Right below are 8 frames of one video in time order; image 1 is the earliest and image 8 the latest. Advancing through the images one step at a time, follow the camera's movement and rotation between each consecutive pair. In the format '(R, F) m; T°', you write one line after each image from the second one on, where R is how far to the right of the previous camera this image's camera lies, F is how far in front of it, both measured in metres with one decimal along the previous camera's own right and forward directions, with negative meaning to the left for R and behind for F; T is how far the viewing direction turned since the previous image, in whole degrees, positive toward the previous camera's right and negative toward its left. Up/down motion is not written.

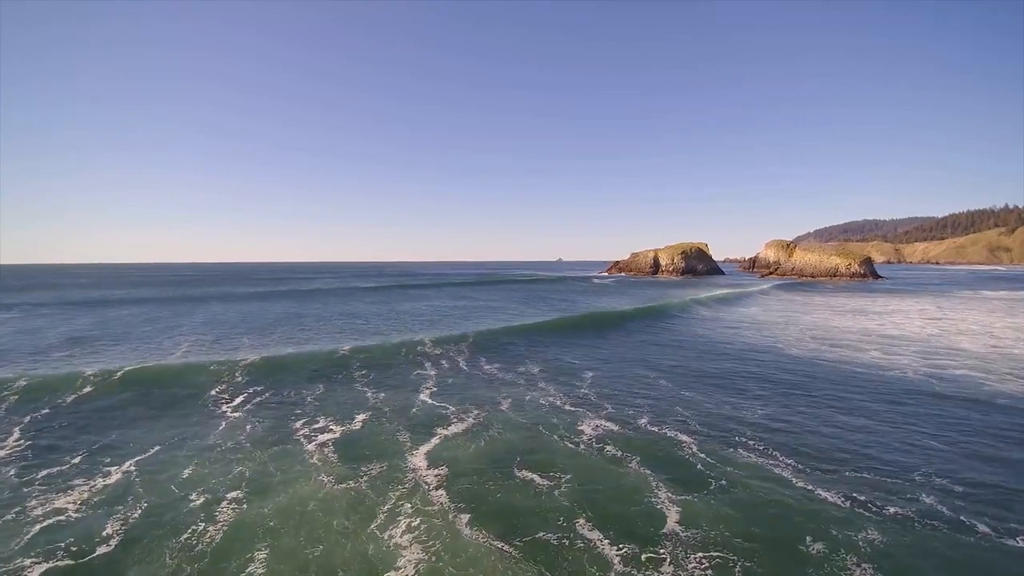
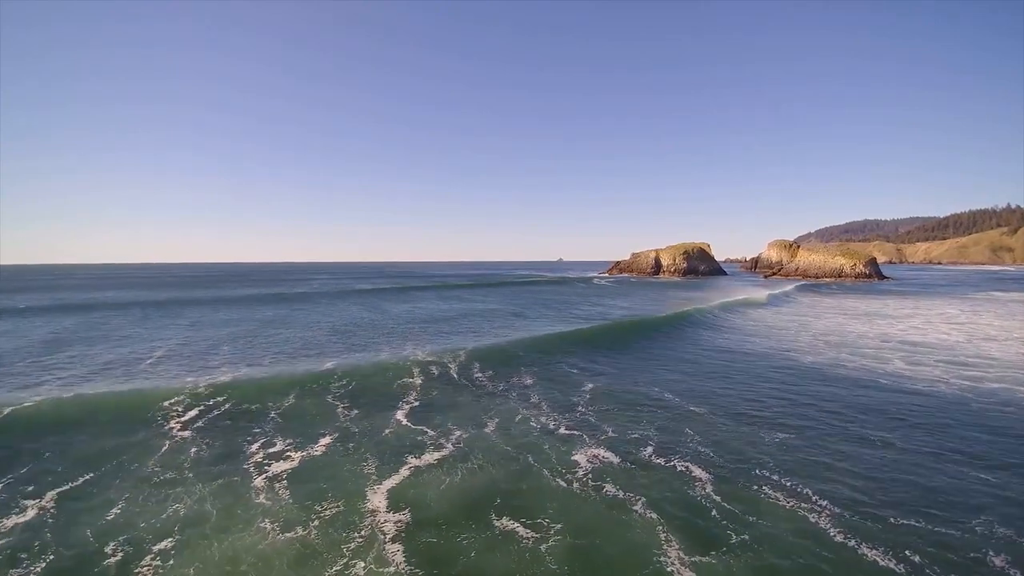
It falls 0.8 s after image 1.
(+0.4, +1.9) m; 0°
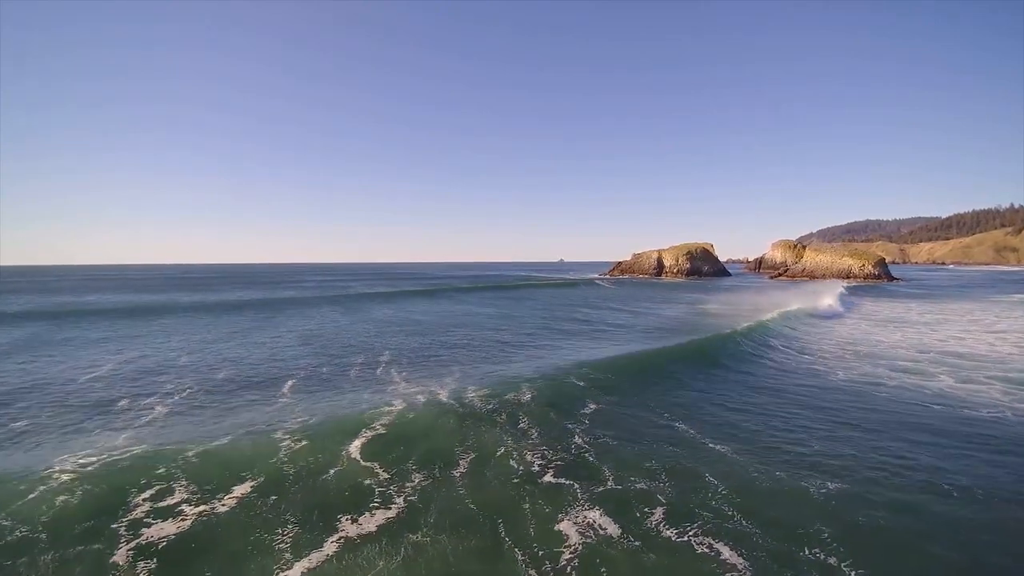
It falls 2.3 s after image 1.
(+0.7, +3.0) m; 0°
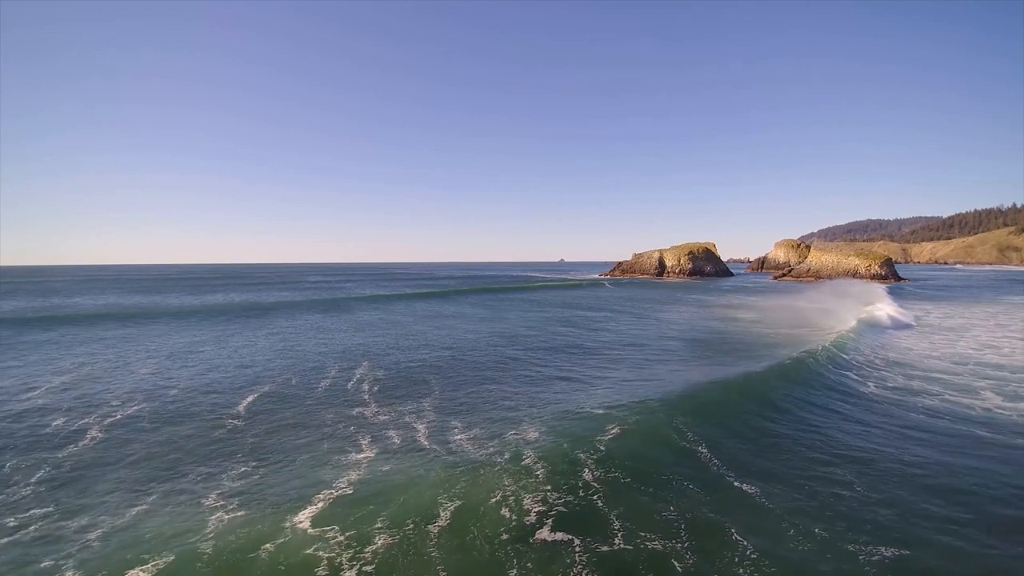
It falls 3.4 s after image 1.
(+0.4, +2.1) m; 0°
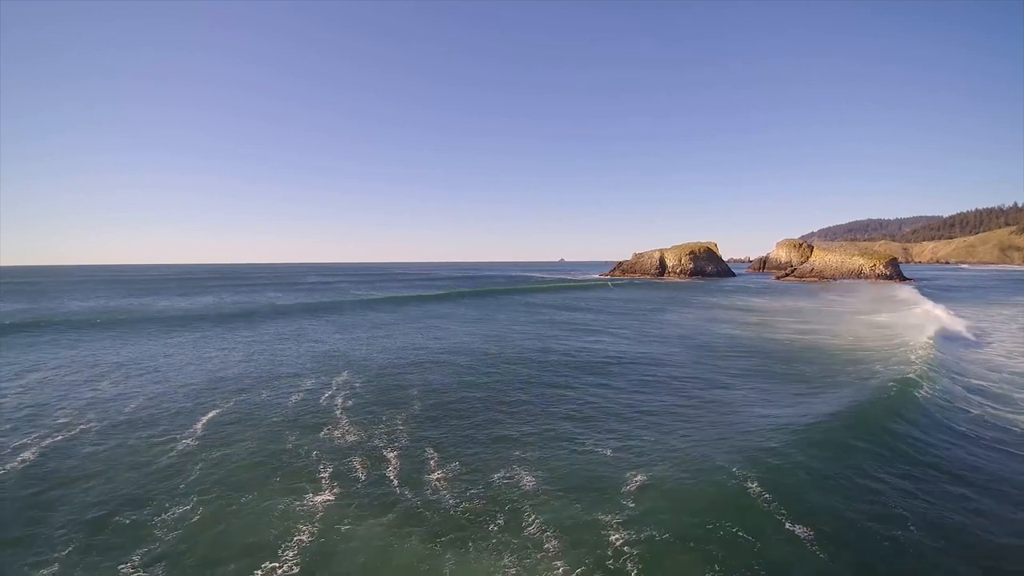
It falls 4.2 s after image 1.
(+0.4, +1.6) m; 0°
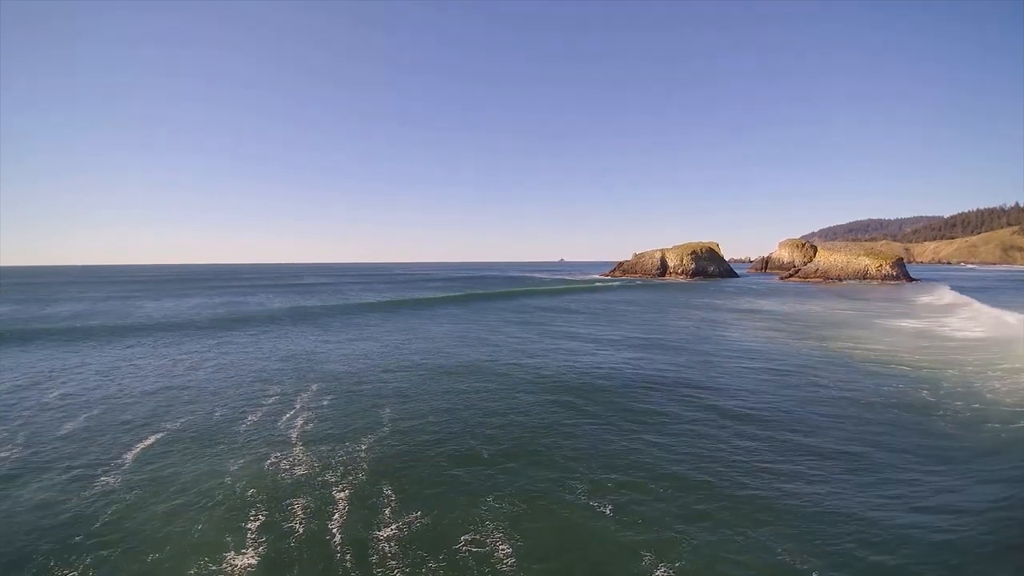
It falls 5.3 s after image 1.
(+0.4, +1.9) m; 0°
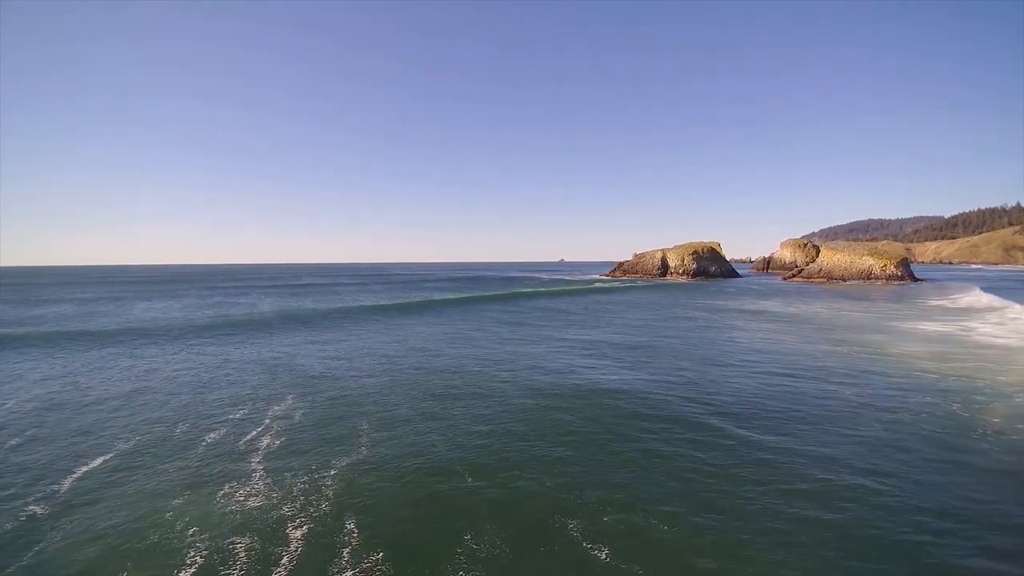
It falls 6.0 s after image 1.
(+0.3, +1.3) m; 0°
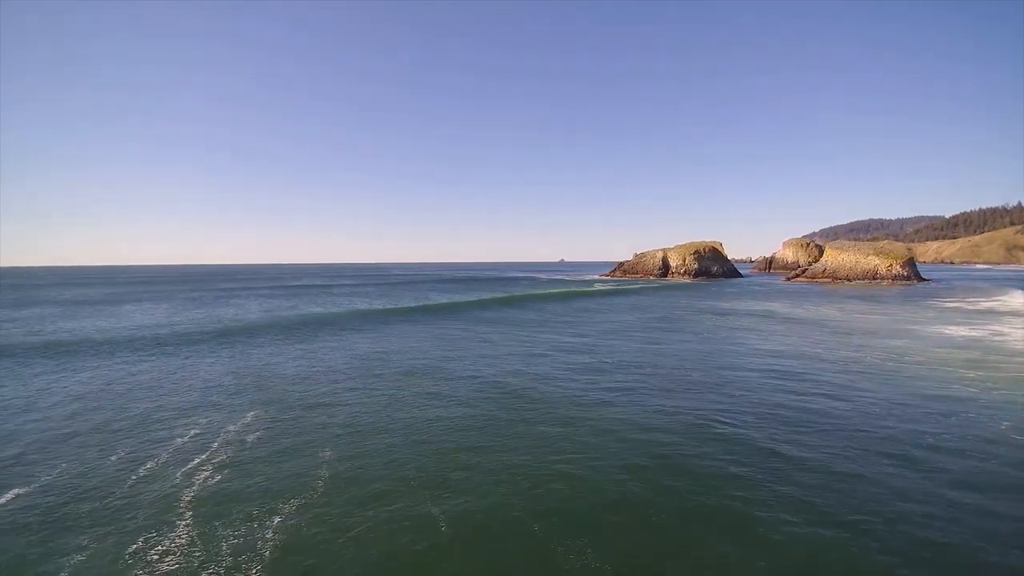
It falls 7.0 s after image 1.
(+0.3, +1.7) m; 0°
